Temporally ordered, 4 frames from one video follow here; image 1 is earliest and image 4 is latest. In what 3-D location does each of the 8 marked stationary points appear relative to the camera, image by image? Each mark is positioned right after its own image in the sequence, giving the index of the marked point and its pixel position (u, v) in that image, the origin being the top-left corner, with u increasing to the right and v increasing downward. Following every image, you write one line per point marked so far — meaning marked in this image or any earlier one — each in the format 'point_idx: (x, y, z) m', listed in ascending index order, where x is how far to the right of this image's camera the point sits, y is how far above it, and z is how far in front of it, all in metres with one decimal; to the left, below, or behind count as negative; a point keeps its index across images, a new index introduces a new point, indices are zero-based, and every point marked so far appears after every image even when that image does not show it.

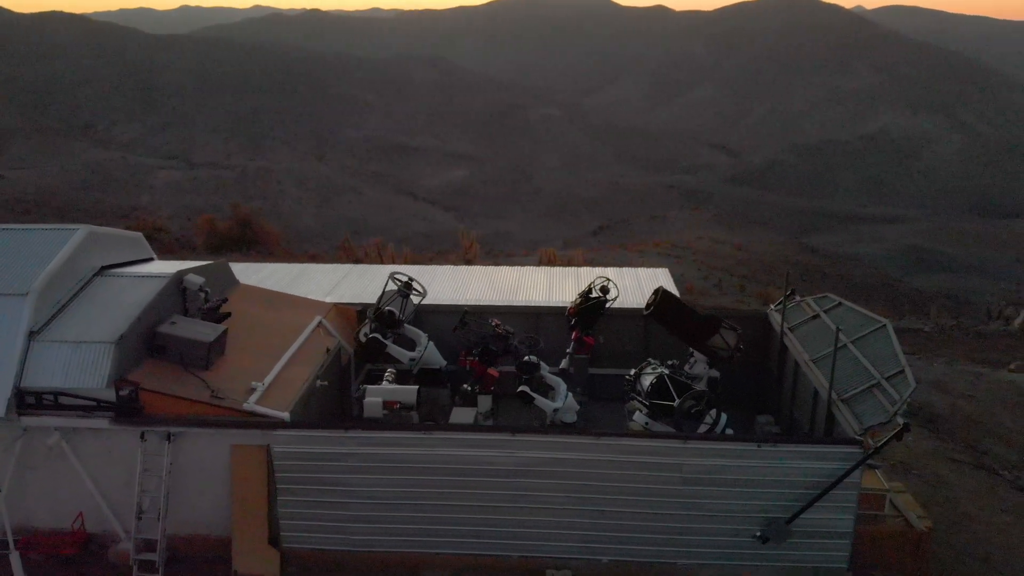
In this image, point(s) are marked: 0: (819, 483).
0: (+2.4, -1.5, +6.8) m
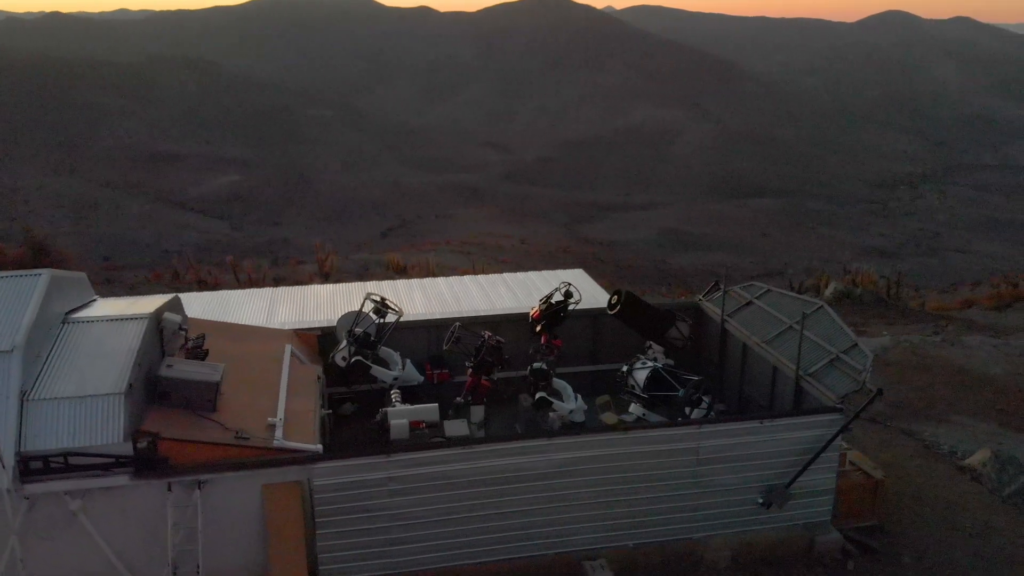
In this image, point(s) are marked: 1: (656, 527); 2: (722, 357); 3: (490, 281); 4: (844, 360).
0: (+2.6, -1.4, +7.8) m
1: (+1.2, -2.1, +7.7) m
2: (+2.4, -0.8, +10.0) m
3: (-0.3, +0.1, +11.9) m
4: (+3.1, -0.7, +8.2) m
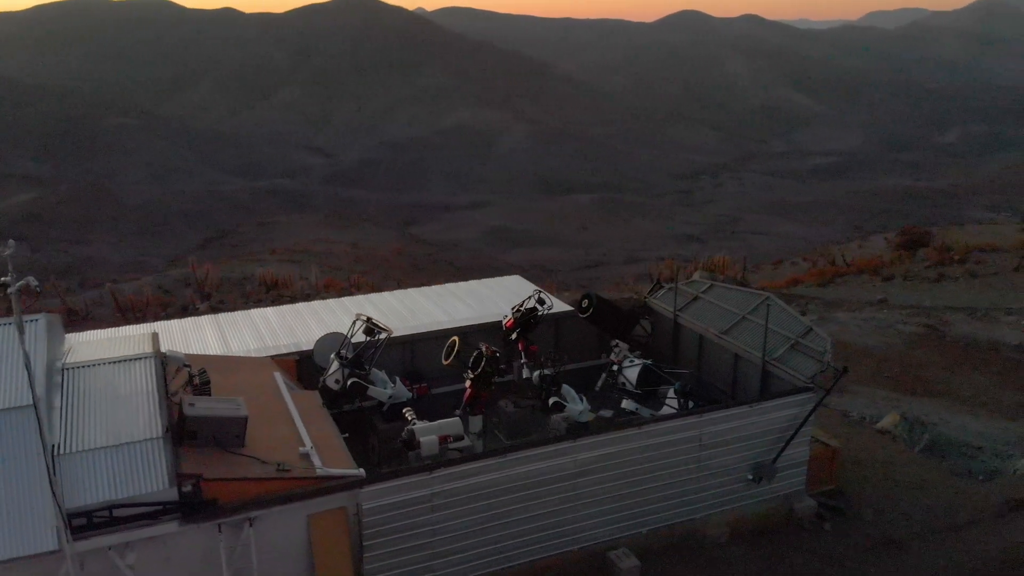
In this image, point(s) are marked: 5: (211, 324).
0: (+2.7, -1.3, +8.6) m
1: (+1.4, -2.1, +8.3) m
2: (+2.0, -0.7, +10.7) m
3: (-1.1, -0.1, +12.1) m
4: (+3.0, -0.6, +9.1) m
5: (-3.7, -0.4, +11.0) m
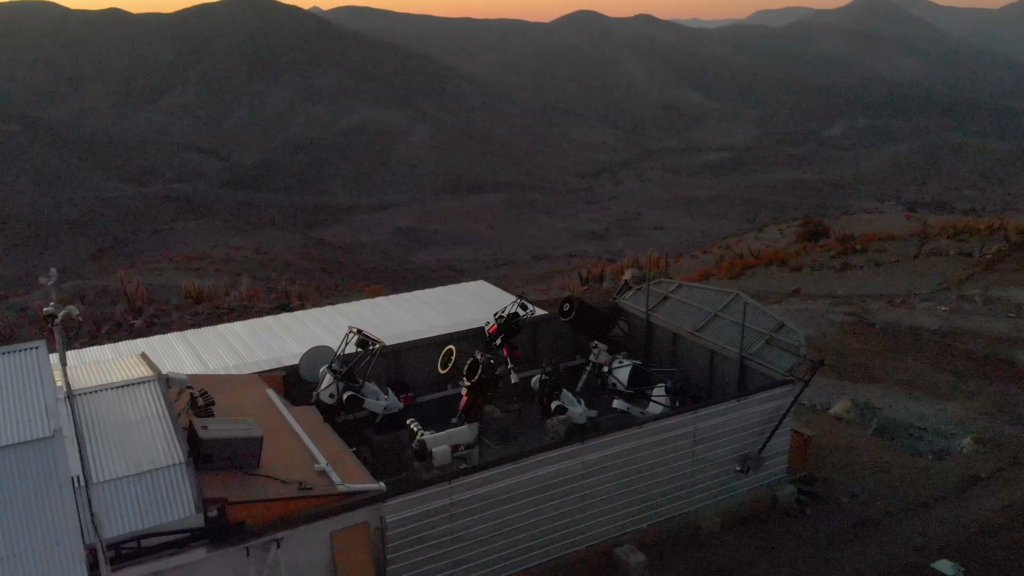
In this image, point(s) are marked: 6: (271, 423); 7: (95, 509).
0: (+2.7, -1.3, +9.1) m
1: (+1.4, -2.1, +8.6) m
2: (+1.7, -0.7, +11.1) m
3: (-1.5, -0.2, +12.1) m
4: (+2.9, -0.5, +9.5) m
5: (-3.9, -0.6, +10.7) m
6: (-2.2, -1.2, +7.9) m
7: (-2.7, -1.5, +5.9) m
